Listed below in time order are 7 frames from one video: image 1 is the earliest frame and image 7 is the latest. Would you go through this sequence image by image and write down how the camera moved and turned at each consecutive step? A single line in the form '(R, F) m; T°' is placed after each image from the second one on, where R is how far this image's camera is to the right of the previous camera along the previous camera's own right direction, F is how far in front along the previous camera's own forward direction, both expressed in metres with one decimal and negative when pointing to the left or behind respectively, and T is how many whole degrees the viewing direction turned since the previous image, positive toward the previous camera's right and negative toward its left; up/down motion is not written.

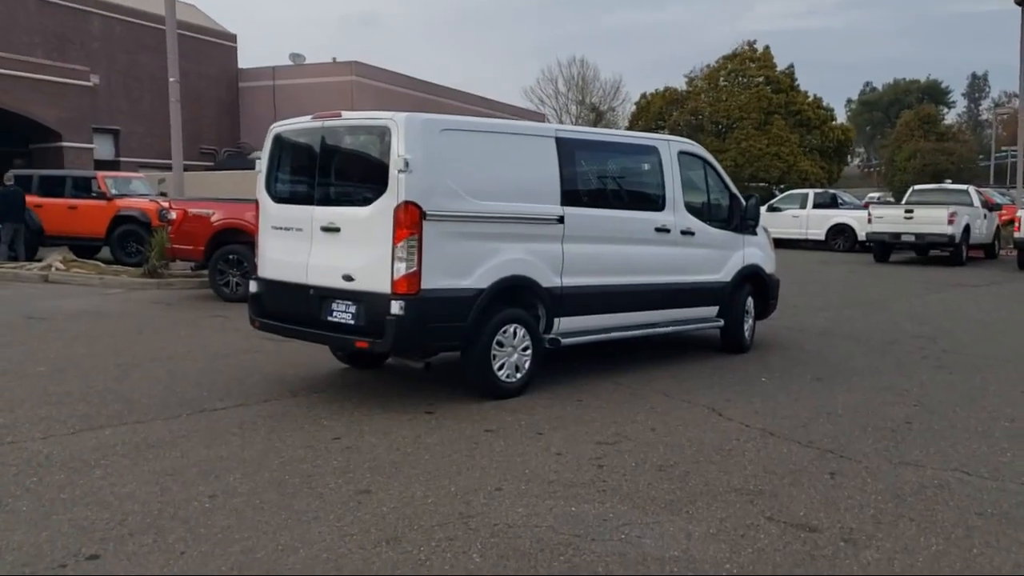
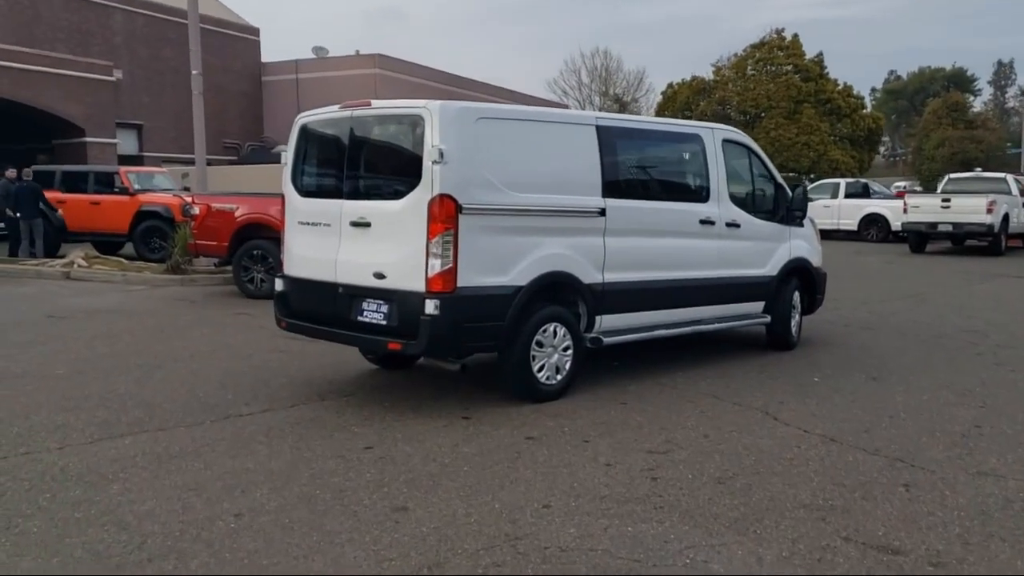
(-0.1, +0.4) m; -1°
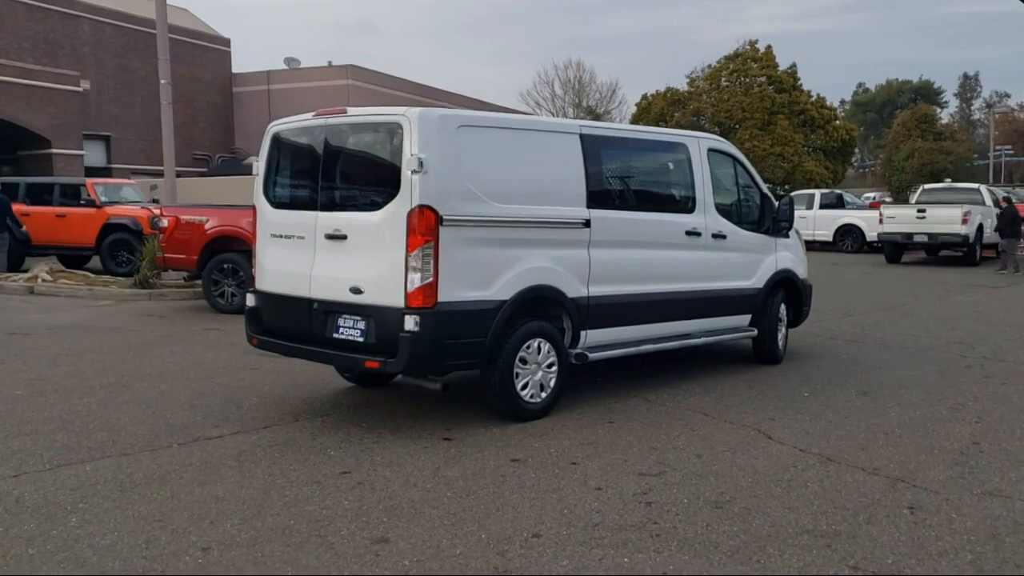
(-0.1, +0.3) m; +2°
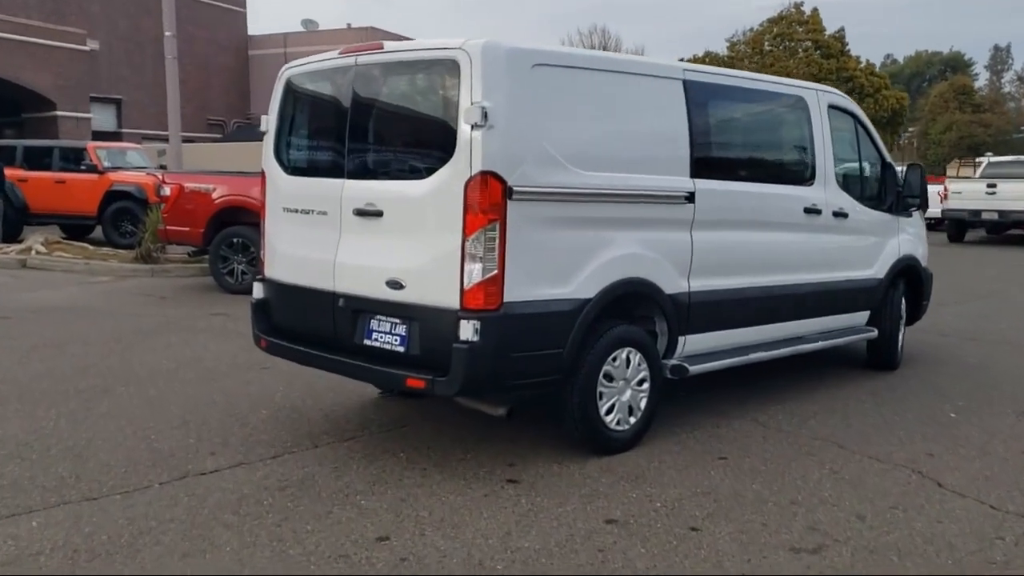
(-0.4, +1.6) m; -1°
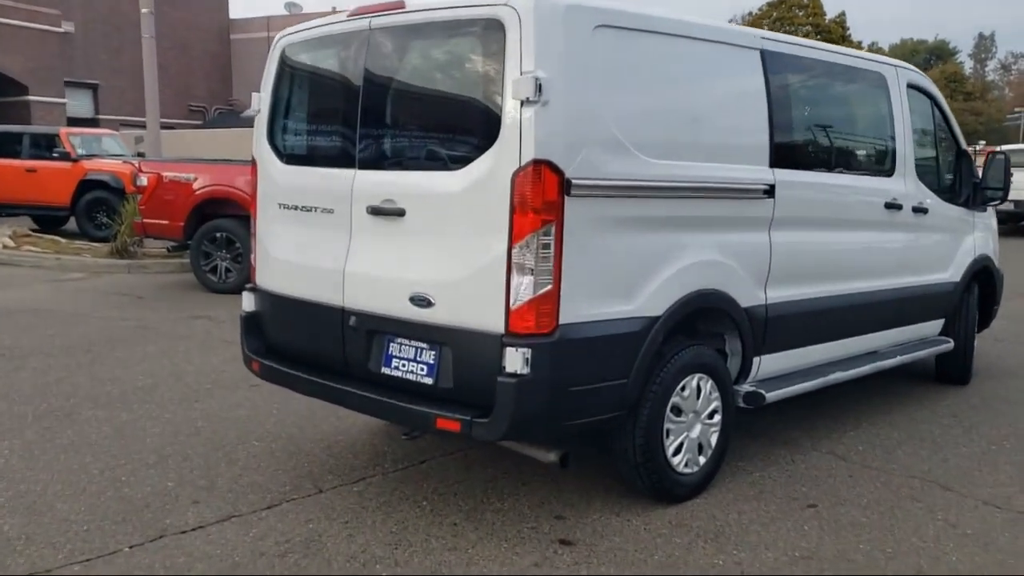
(-0.3, +1.0) m; +1°
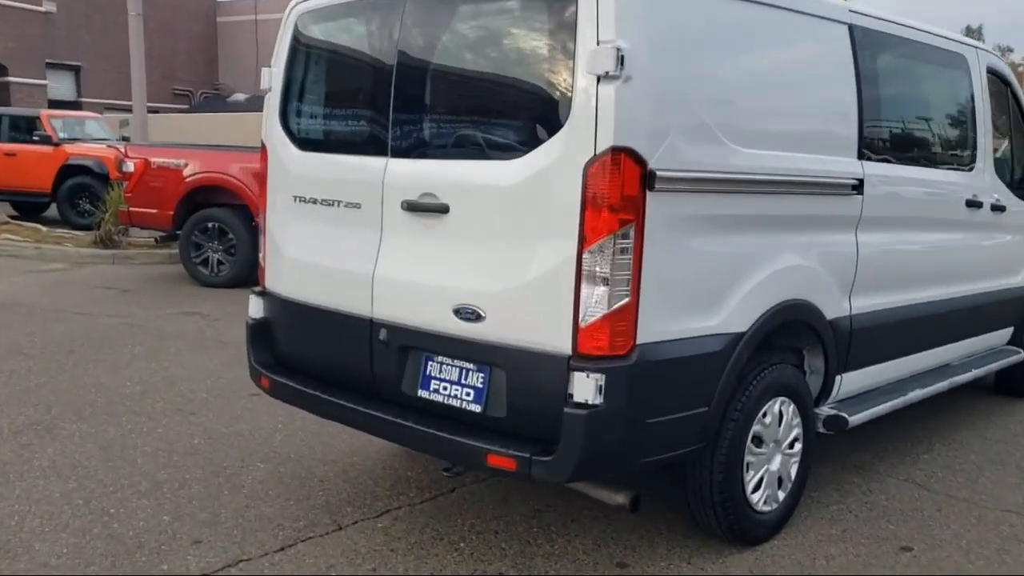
(-0.3, +0.6) m; +1°
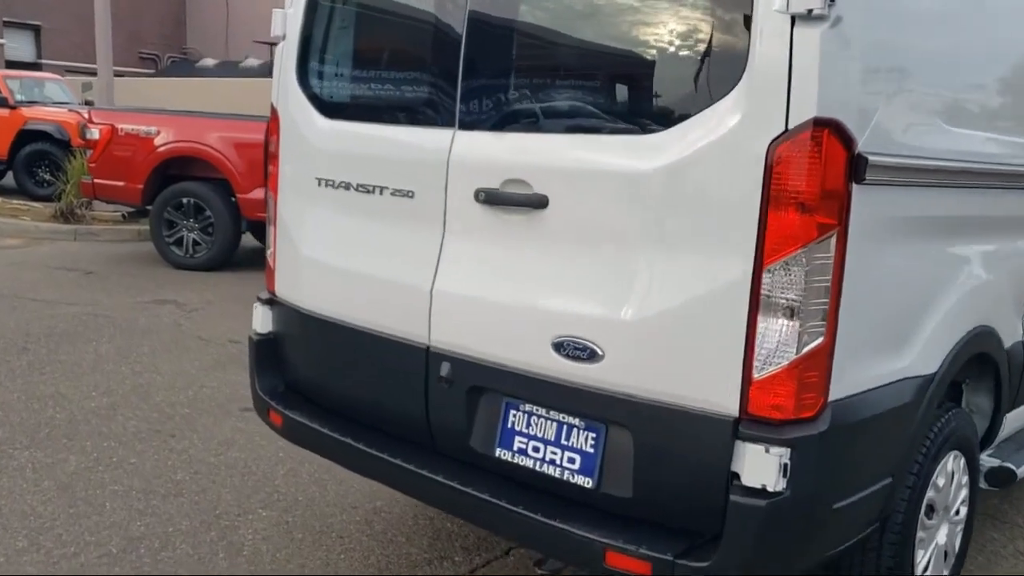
(-0.4, +1.0) m; +2°
